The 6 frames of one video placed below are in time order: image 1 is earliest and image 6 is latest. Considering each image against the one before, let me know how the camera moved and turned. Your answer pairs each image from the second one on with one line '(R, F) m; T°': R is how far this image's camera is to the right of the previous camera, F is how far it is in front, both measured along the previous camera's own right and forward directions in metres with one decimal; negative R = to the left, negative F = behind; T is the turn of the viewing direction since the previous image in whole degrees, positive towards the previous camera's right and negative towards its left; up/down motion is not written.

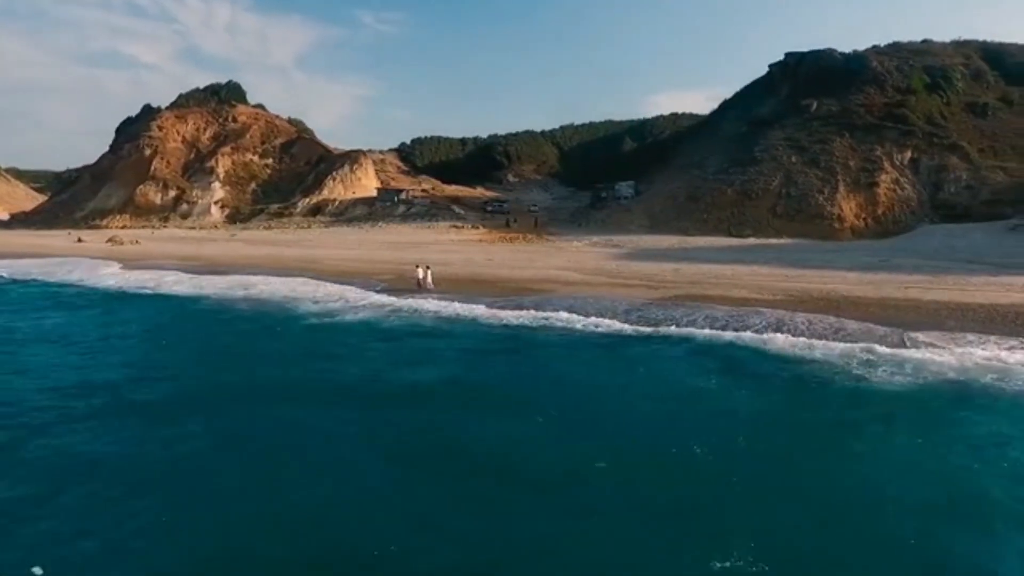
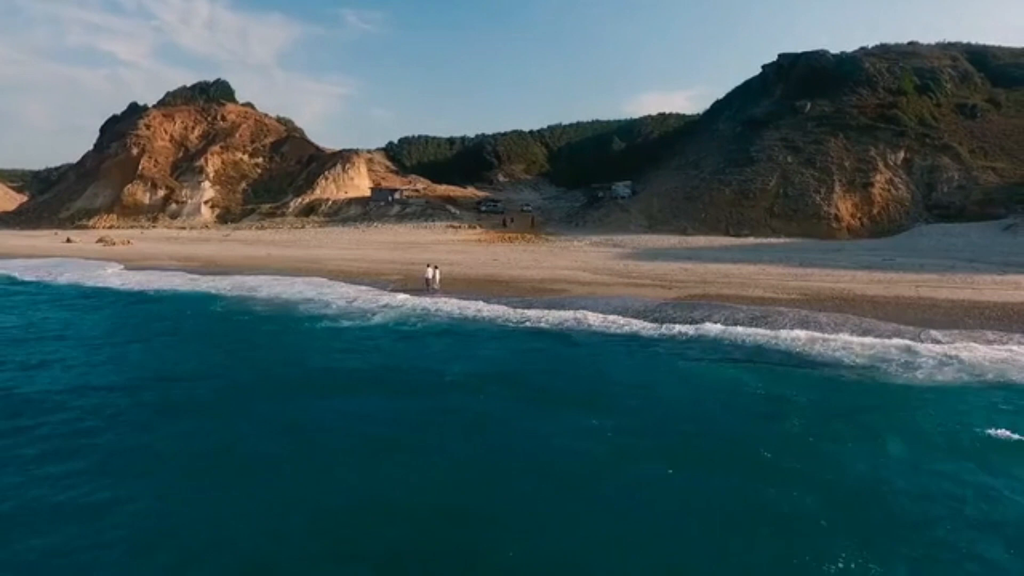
(-1.1, 0.0) m; +2°
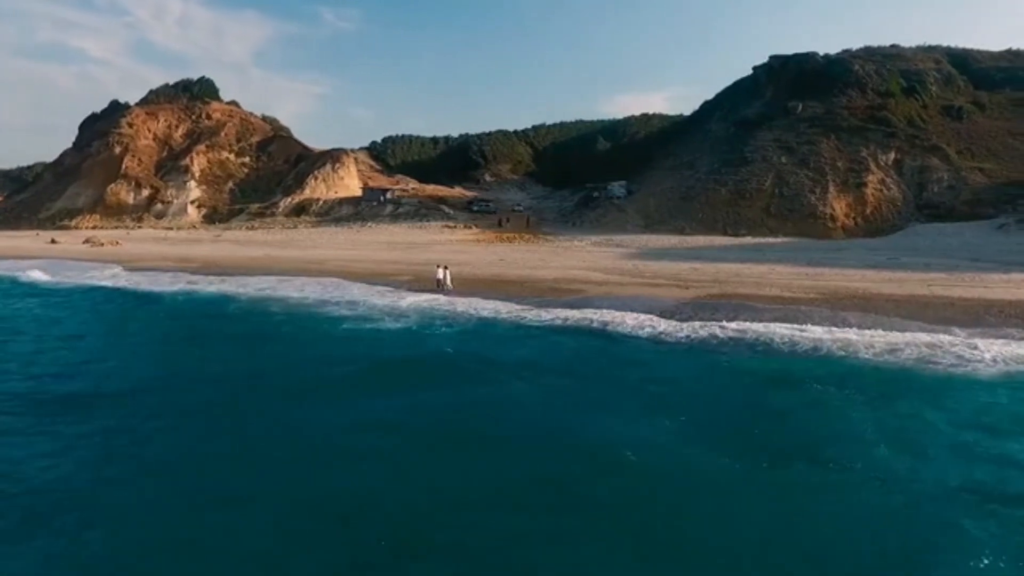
(-1.4, 0.0) m; +2°
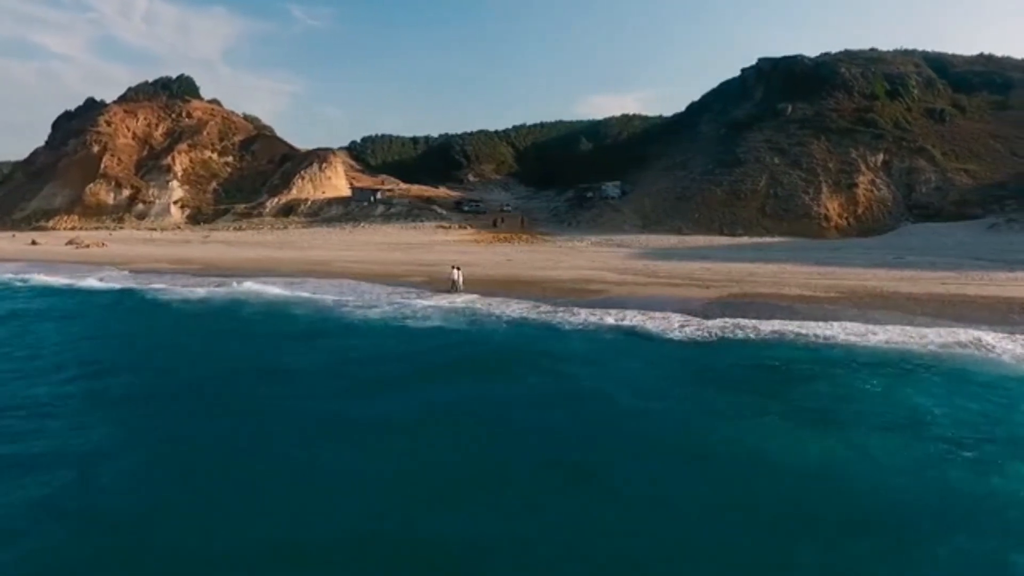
(-1.8, +0.1) m; +3°
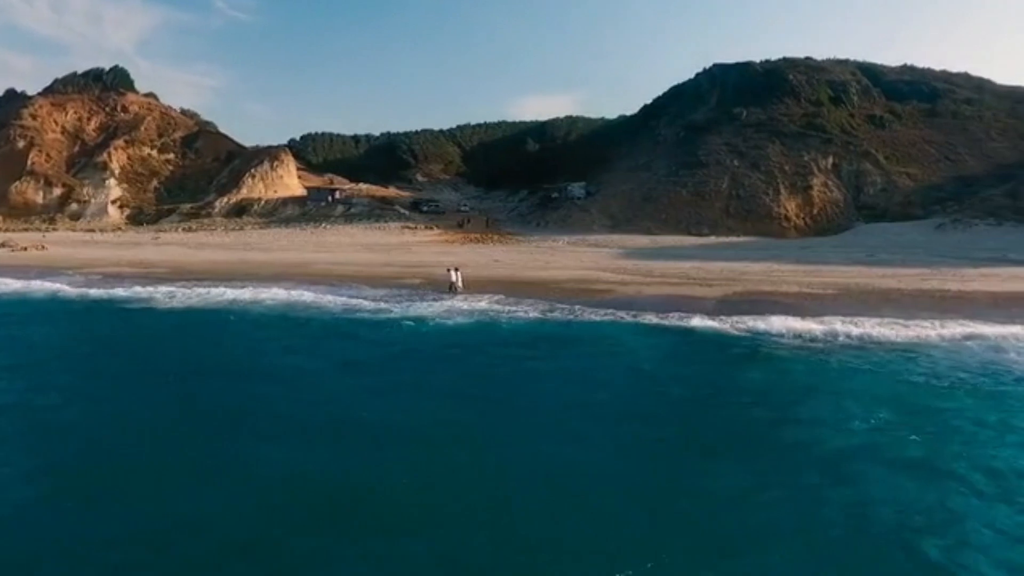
(-2.9, +0.2) m; +6°
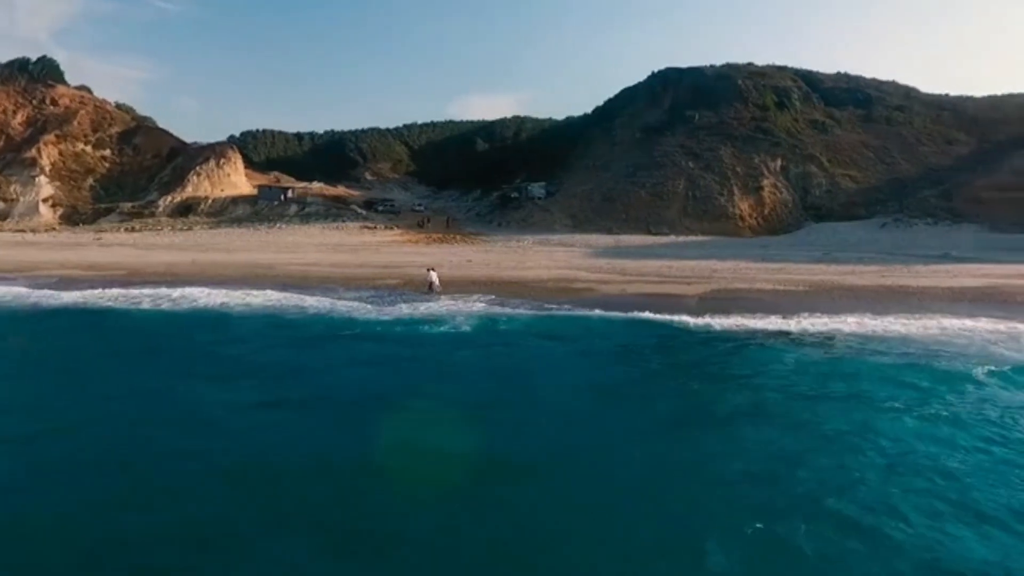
(-1.7, 0.0) m; +5°
